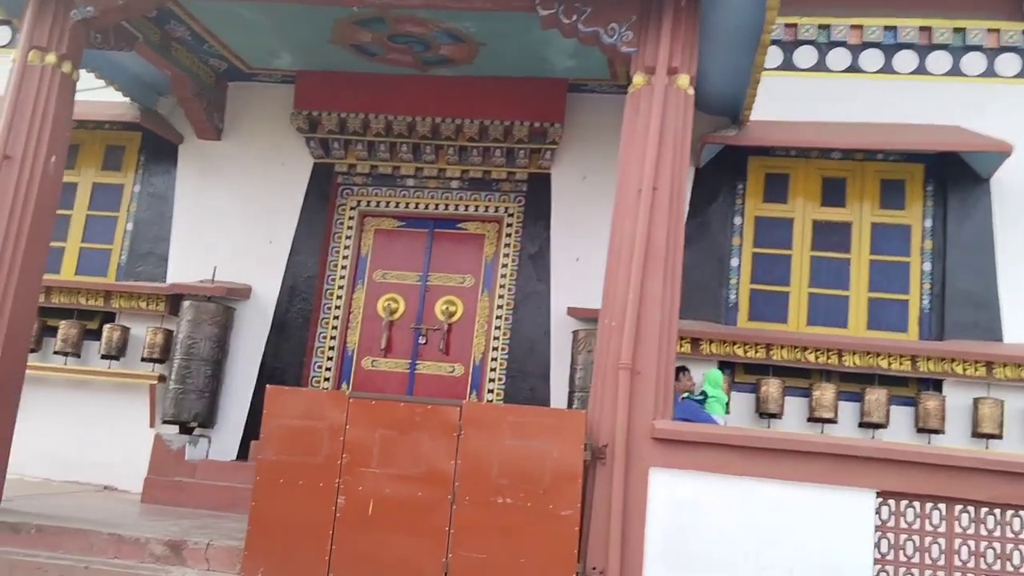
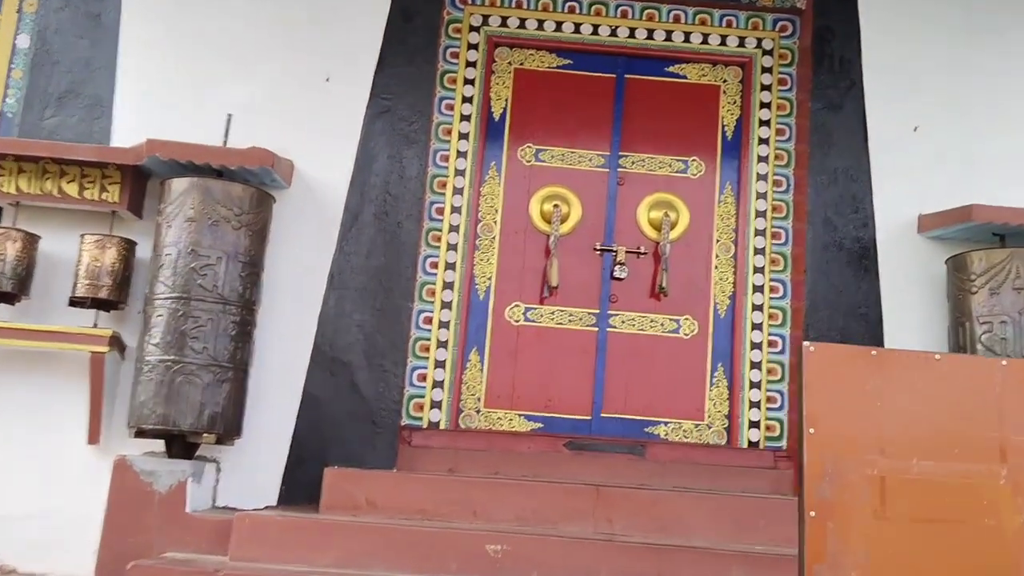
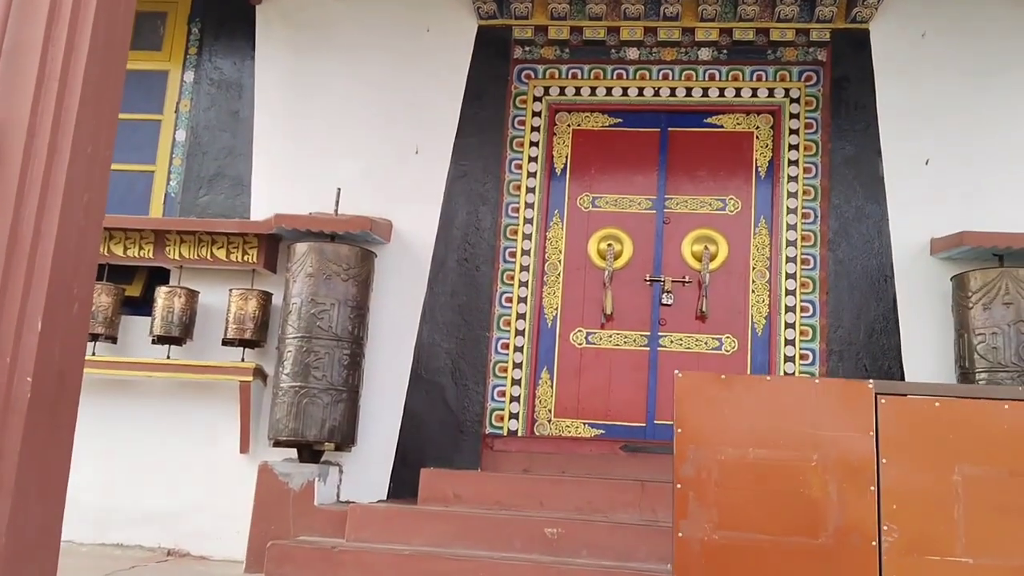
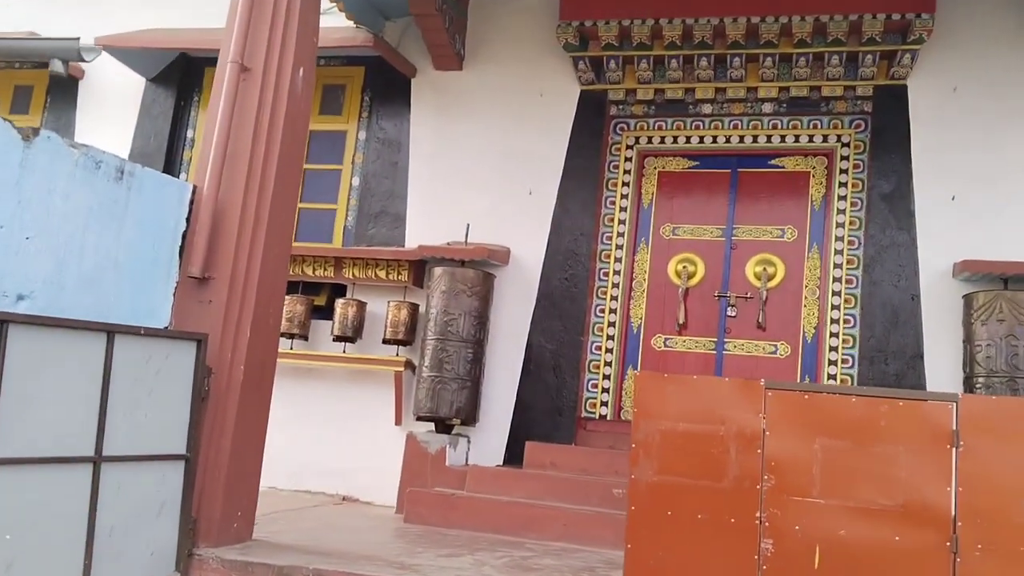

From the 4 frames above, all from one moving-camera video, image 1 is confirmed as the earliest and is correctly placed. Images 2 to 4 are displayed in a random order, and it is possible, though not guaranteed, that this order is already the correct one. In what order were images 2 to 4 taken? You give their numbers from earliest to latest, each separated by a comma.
4, 3, 2
